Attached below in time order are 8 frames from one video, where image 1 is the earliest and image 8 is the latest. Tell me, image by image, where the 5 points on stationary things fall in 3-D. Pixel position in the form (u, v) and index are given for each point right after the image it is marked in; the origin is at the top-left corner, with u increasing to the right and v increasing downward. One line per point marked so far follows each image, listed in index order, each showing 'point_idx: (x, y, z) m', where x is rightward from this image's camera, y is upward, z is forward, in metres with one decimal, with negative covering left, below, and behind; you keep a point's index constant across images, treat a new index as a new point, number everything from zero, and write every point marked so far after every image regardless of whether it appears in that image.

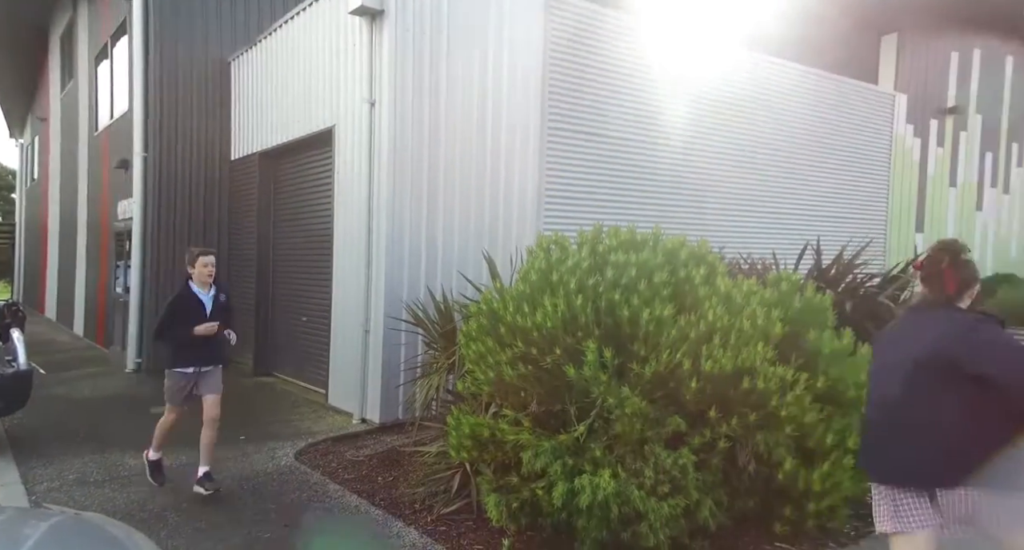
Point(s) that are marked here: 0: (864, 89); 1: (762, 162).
0: (+6.2, +3.3, +11.1) m
1: (+3.9, +1.8, +9.7) m
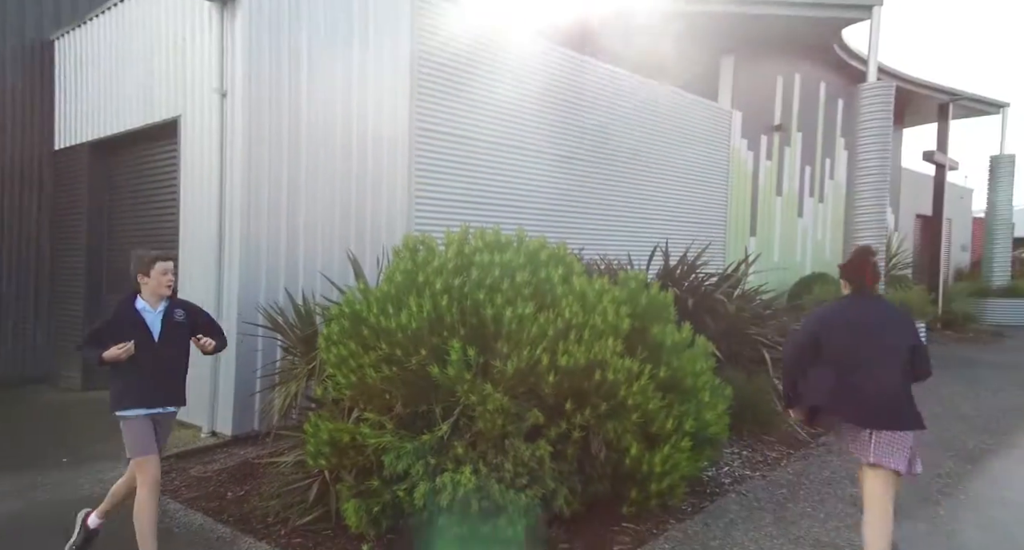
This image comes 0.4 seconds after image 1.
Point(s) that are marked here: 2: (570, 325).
0: (+3.8, +3.3, +12.2) m
1: (+1.7, +1.8, +10.3) m
2: (+0.3, -0.3, +3.7) m
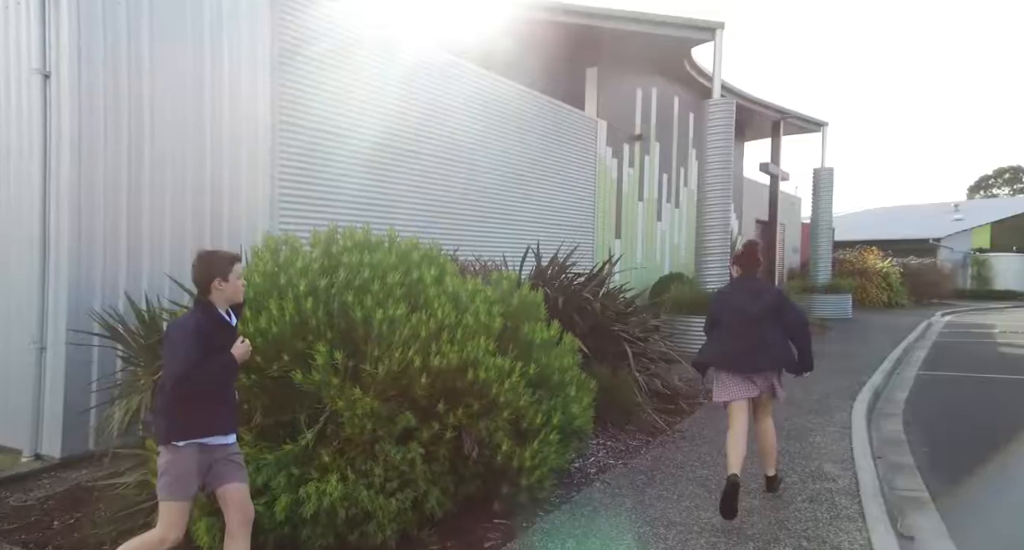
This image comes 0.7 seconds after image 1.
0: (+1.2, +3.3, +12.7) m
1: (-0.4, +1.7, +10.4) m
2: (-0.4, -0.3, +3.7) m
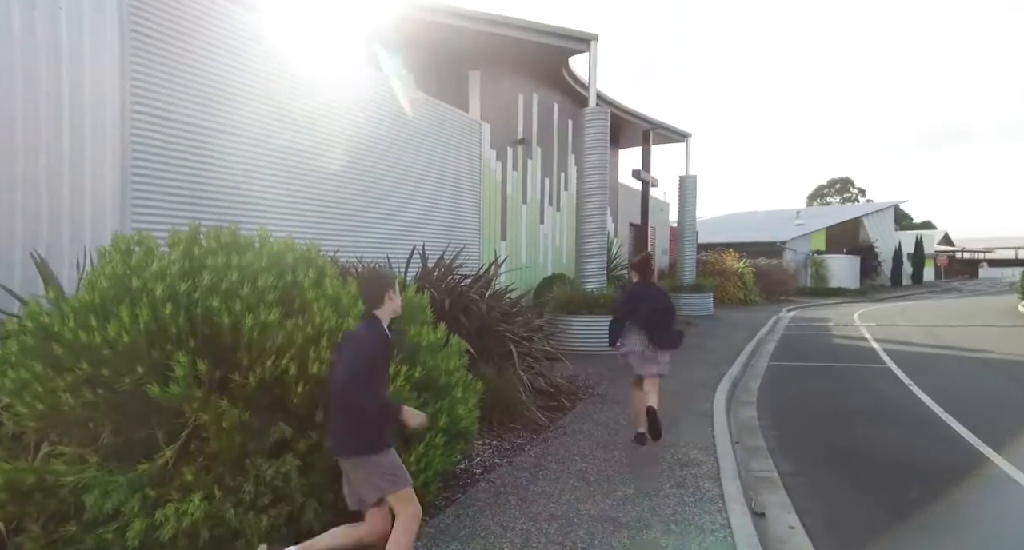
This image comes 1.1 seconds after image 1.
0: (-1.2, +3.3, +12.7) m
1: (-2.3, +1.7, +10.2) m
2: (-1.1, -0.3, +3.5) m
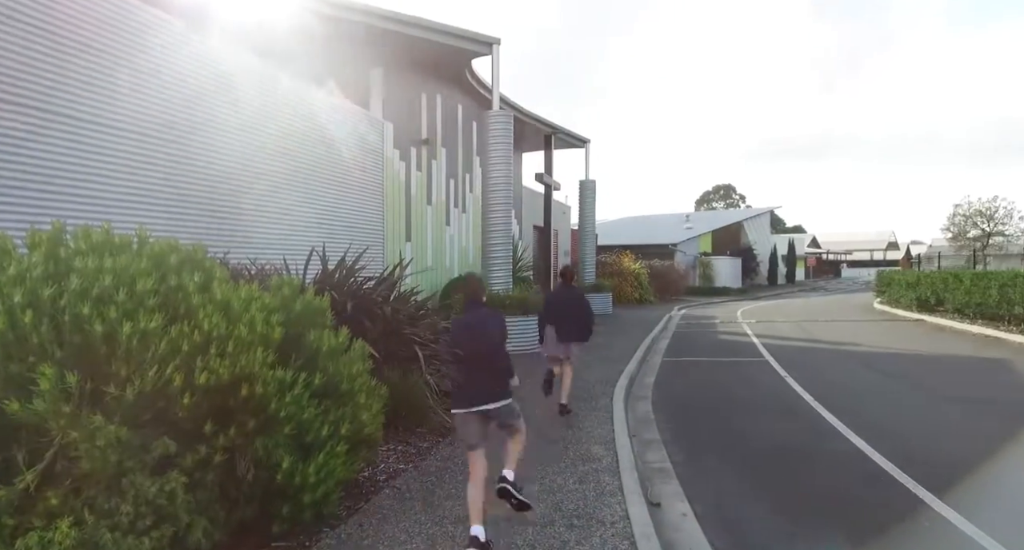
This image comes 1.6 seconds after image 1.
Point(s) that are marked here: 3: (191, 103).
0: (-3.1, +3.2, +12.4) m
1: (-3.9, +1.7, +9.7) m
2: (-1.6, -0.3, +3.3) m
3: (-4.2, +2.3, +8.2) m
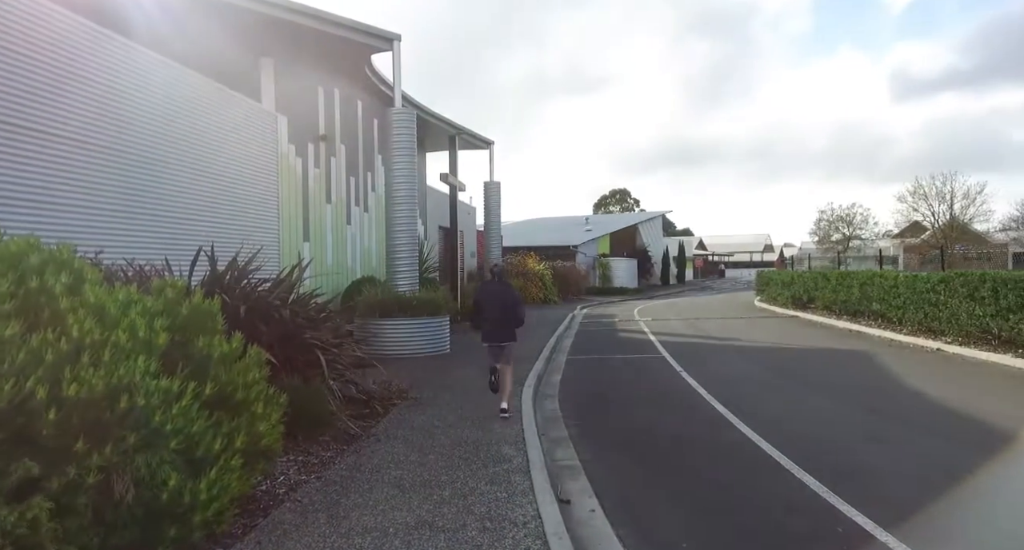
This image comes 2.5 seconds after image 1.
0: (-5.0, +3.2, +11.7) m
1: (-5.3, +1.6, +8.9) m
2: (-2.1, -0.3, +2.9) m
3: (-5.4, +2.3, +7.4) m
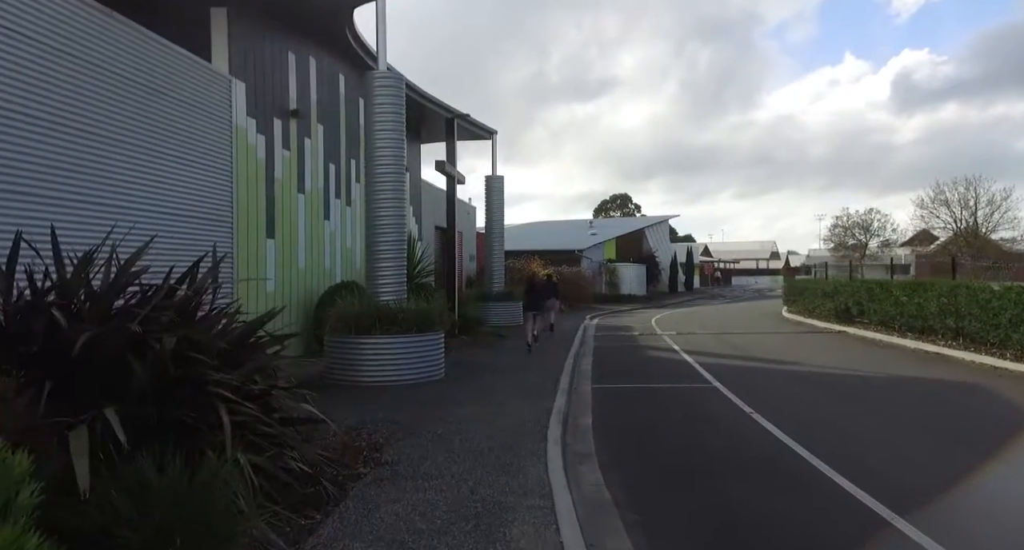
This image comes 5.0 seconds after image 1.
0: (-4.8, +3.1, +9.1) m
1: (-5.1, +1.6, +6.3) m
2: (-1.8, -0.3, +0.3) m
3: (-5.2, +2.2, +4.8) m
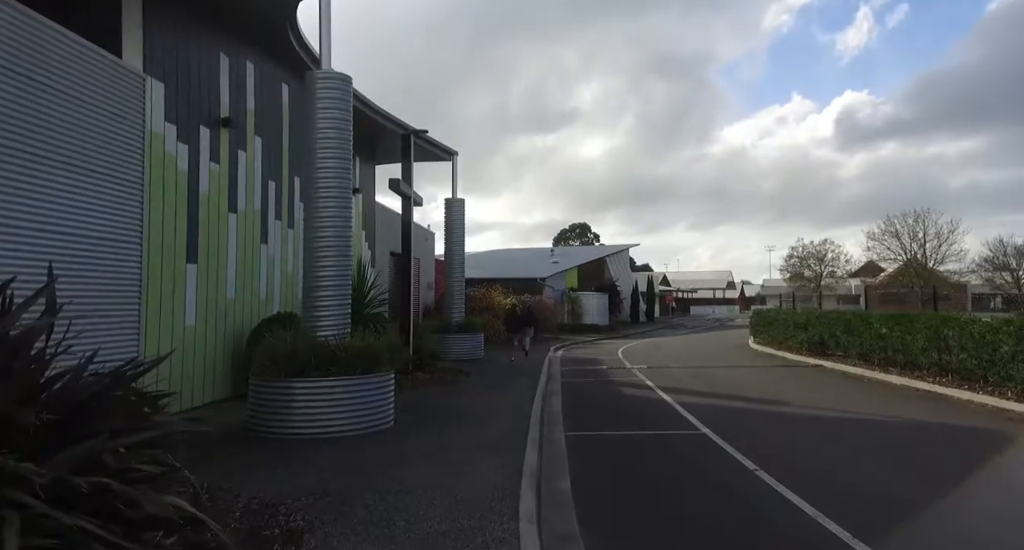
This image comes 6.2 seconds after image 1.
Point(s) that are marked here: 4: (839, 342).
0: (-5.2, +2.8, +7.6) m
1: (-5.3, +1.4, +4.7) m
2: (-1.7, -0.3, -1.1) m
3: (-5.4, +2.1, +3.2) m
4: (+8.8, -1.8, +16.8) m
